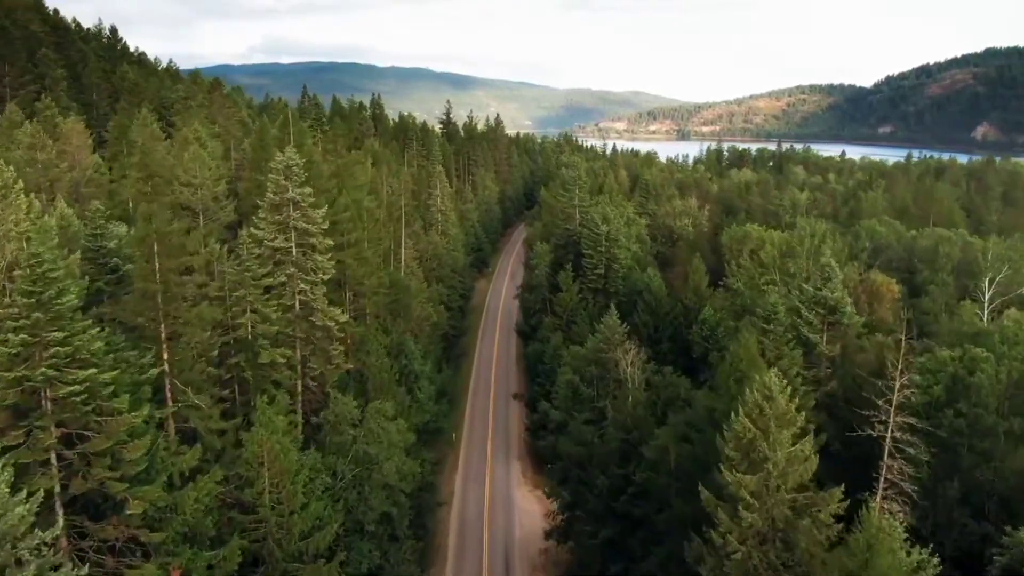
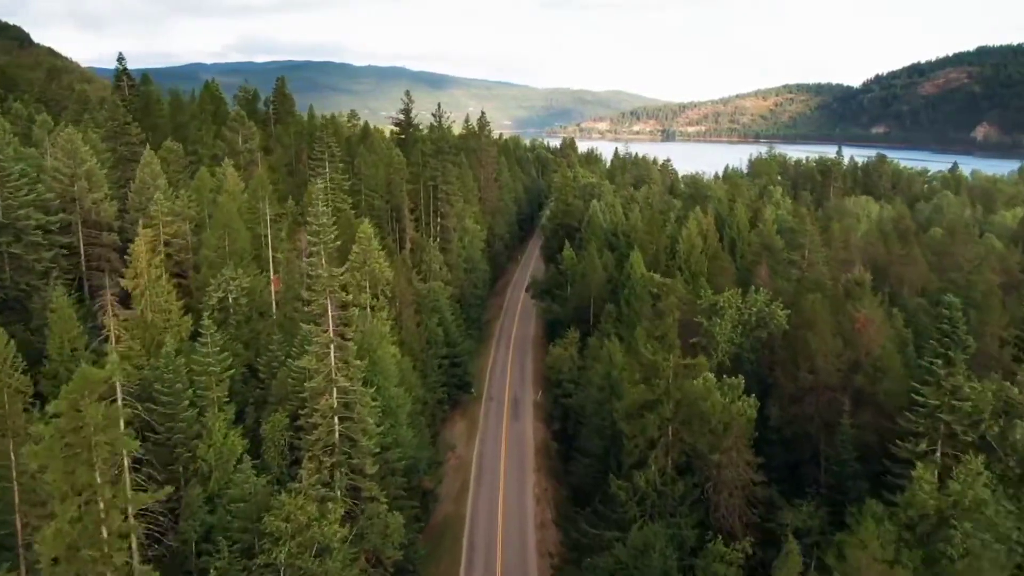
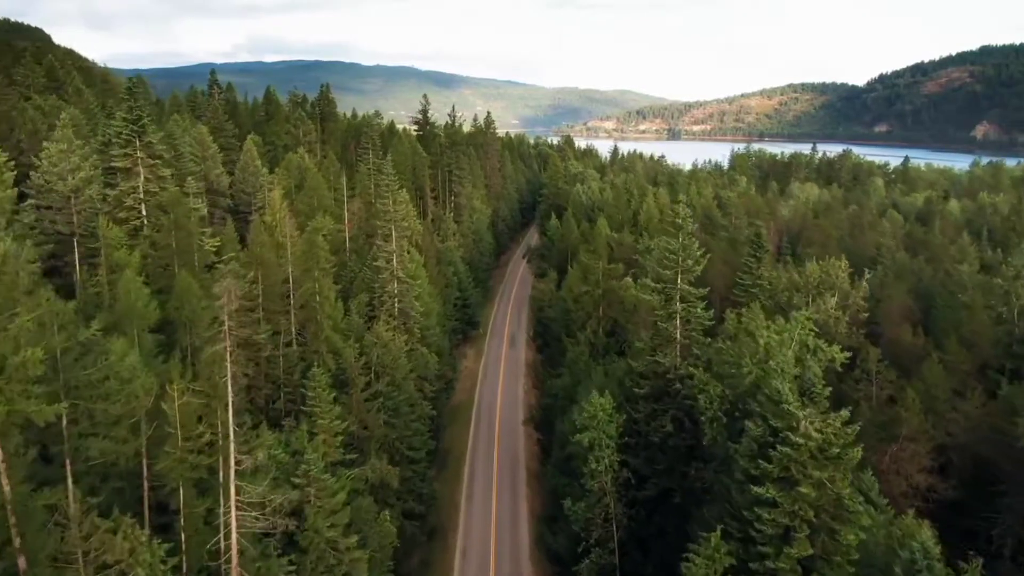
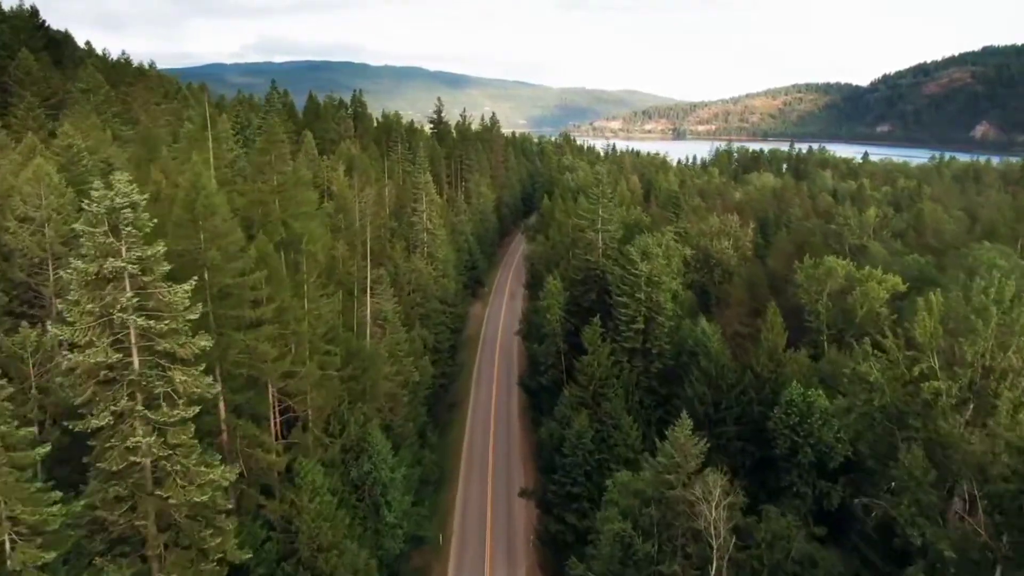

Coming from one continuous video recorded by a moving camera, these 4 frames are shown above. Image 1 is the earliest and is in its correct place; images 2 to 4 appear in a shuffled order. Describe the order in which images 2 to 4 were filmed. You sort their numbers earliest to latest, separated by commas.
4, 3, 2
